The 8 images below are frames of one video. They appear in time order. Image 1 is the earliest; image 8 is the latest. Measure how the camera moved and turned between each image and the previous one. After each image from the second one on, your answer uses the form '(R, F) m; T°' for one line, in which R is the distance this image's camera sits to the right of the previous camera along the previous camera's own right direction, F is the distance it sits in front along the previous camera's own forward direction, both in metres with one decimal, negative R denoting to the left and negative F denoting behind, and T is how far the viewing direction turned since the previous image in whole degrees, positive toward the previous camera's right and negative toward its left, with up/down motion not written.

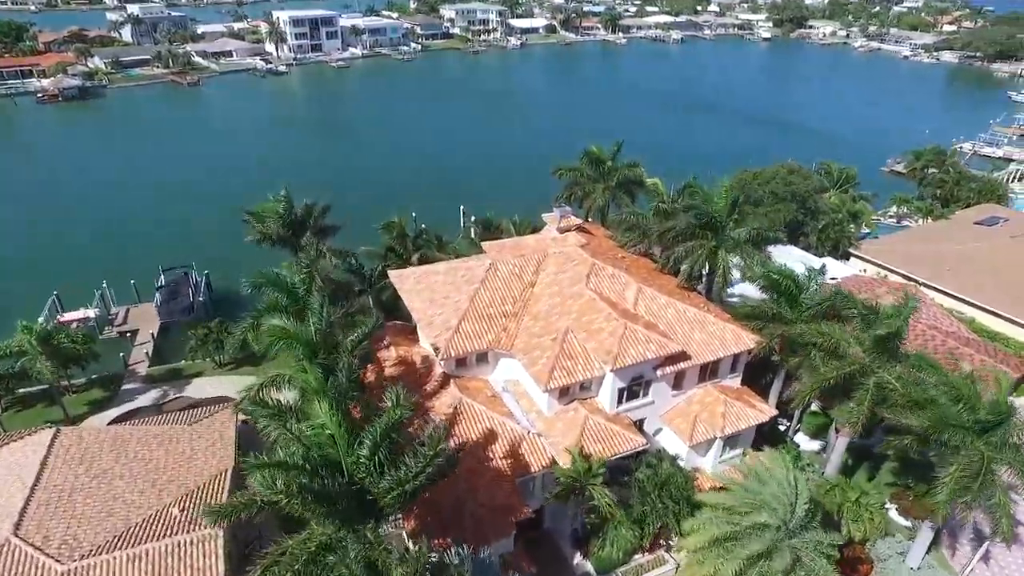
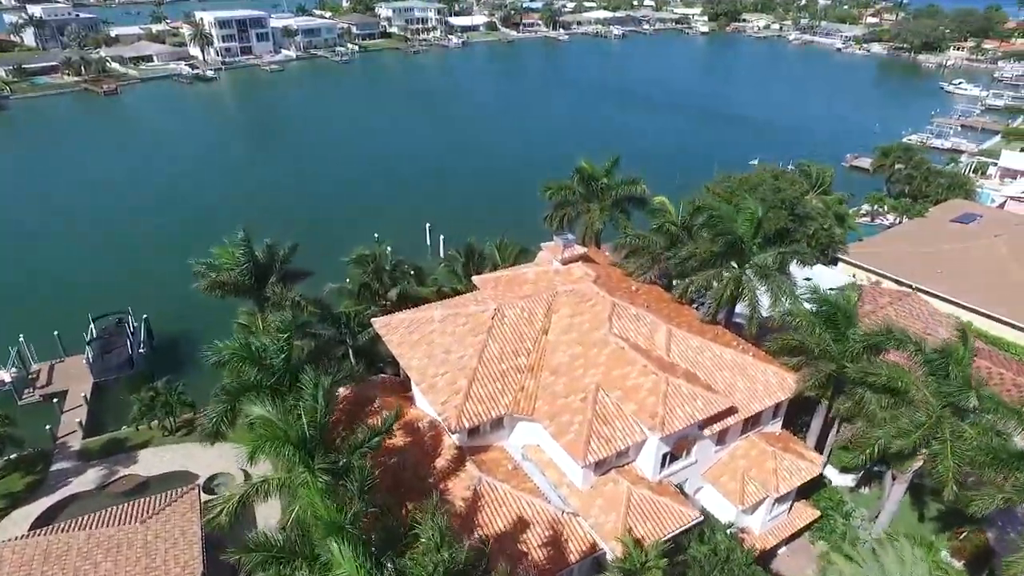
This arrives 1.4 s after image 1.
(-2.5, +3.8) m; +5°
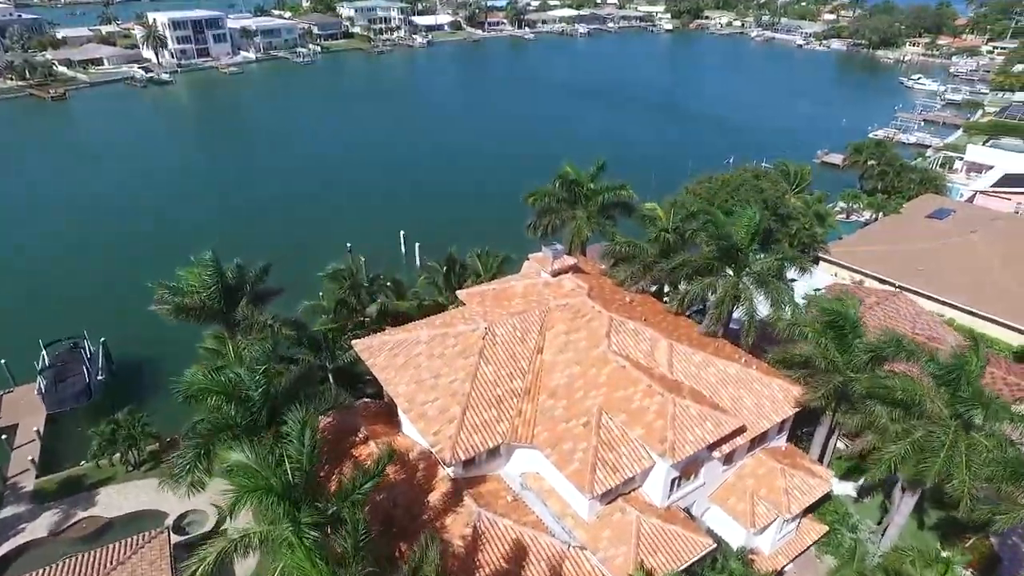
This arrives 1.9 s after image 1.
(-0.8, +1.4) m; +3°
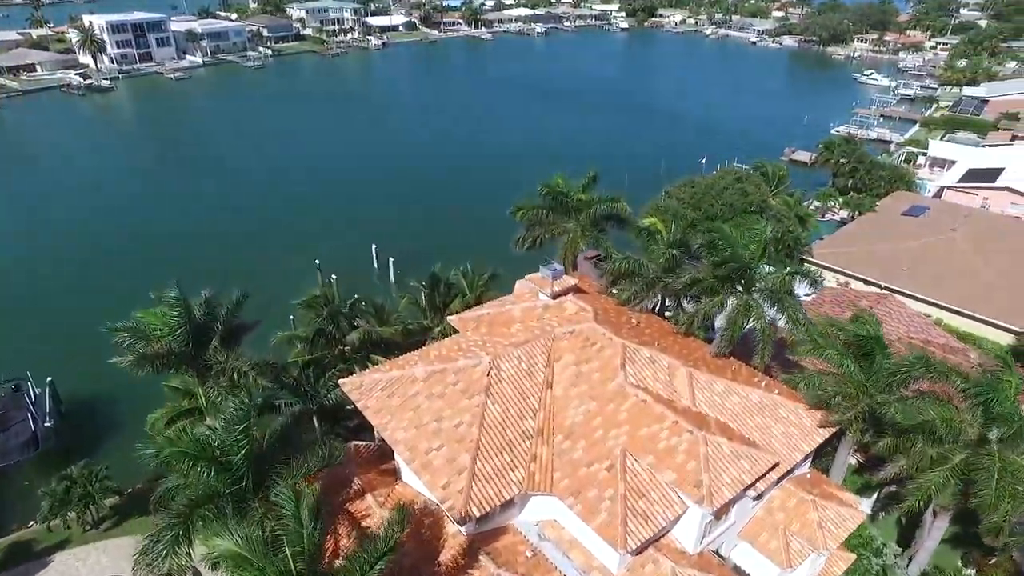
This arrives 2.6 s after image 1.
(-1.5, +2.0) m; +4°
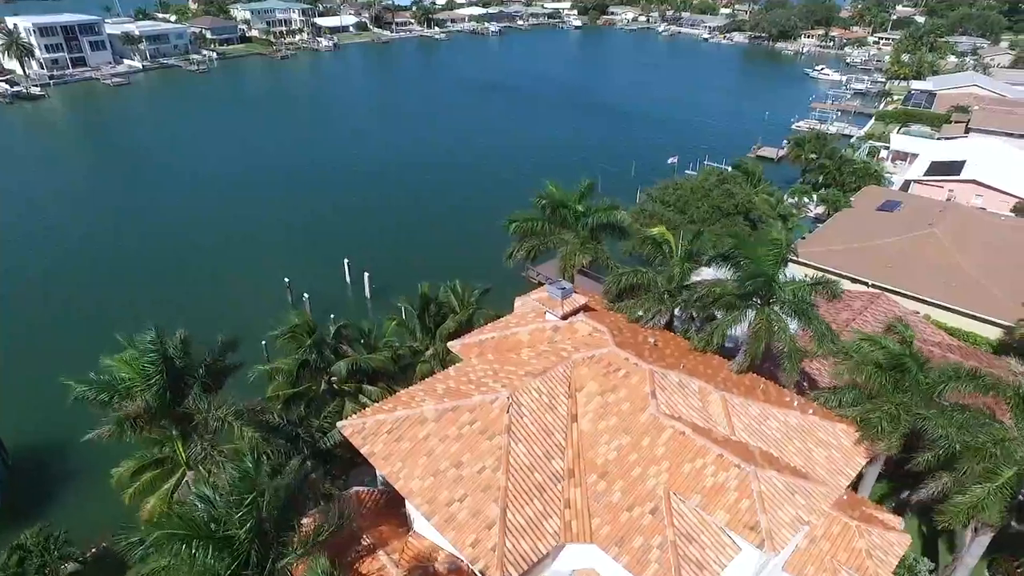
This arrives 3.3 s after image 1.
(-1.9, +1.9) m; +4°
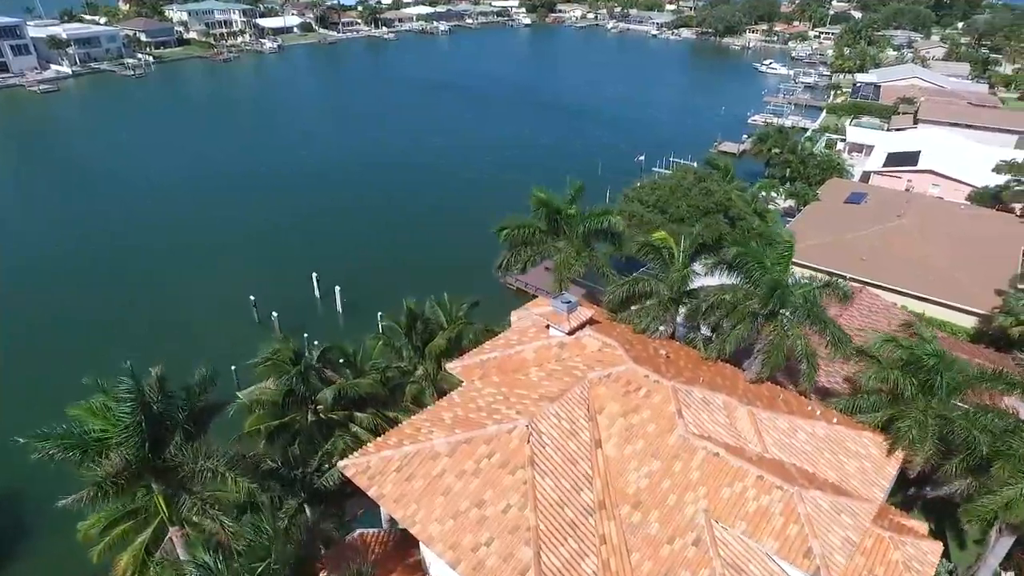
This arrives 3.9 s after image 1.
(-1.7, +1.5) m; +4°
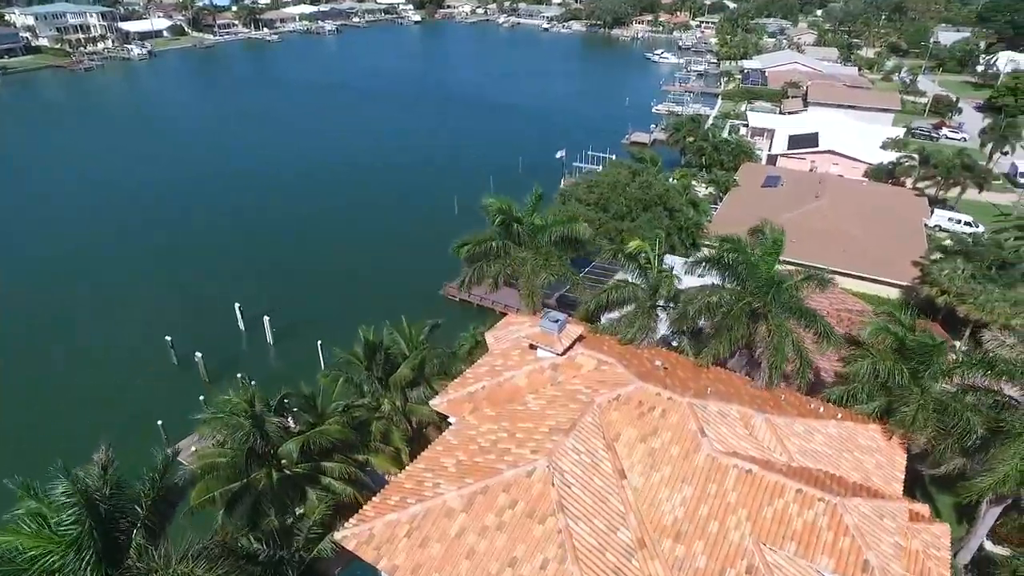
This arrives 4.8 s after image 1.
(-2.6, +1.9) m; +9°
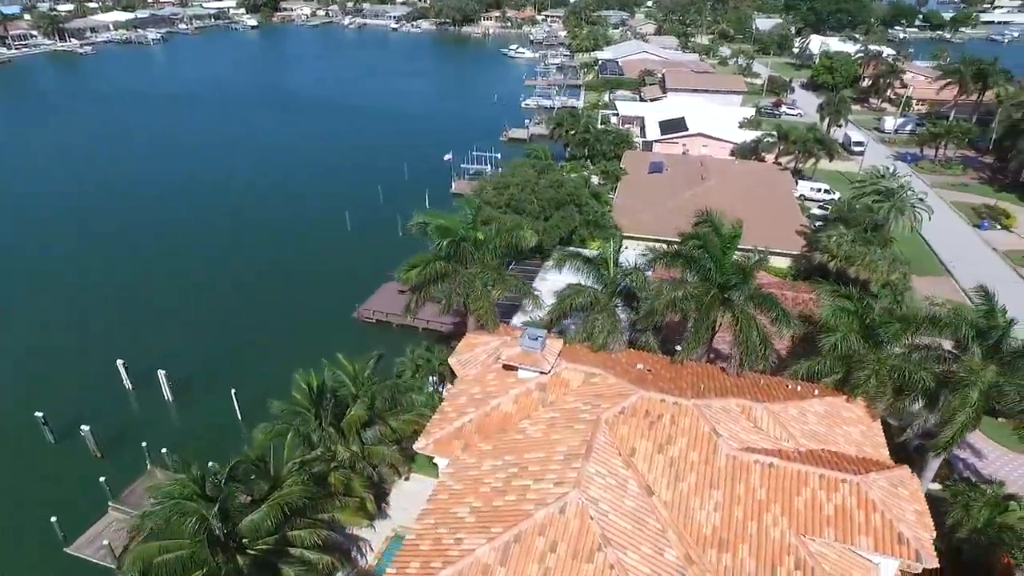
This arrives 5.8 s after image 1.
(-3.3, +1.7) m; +12°
